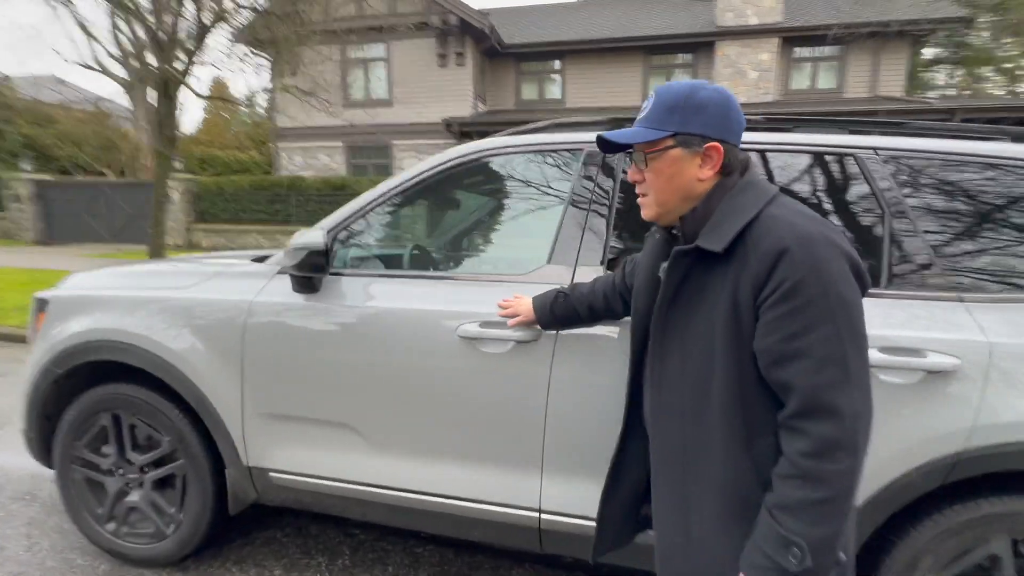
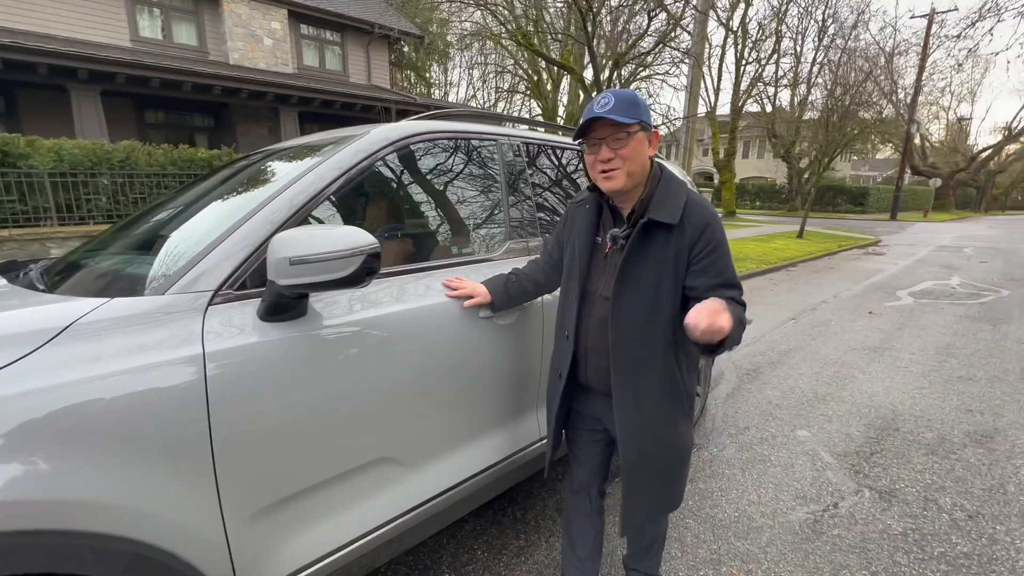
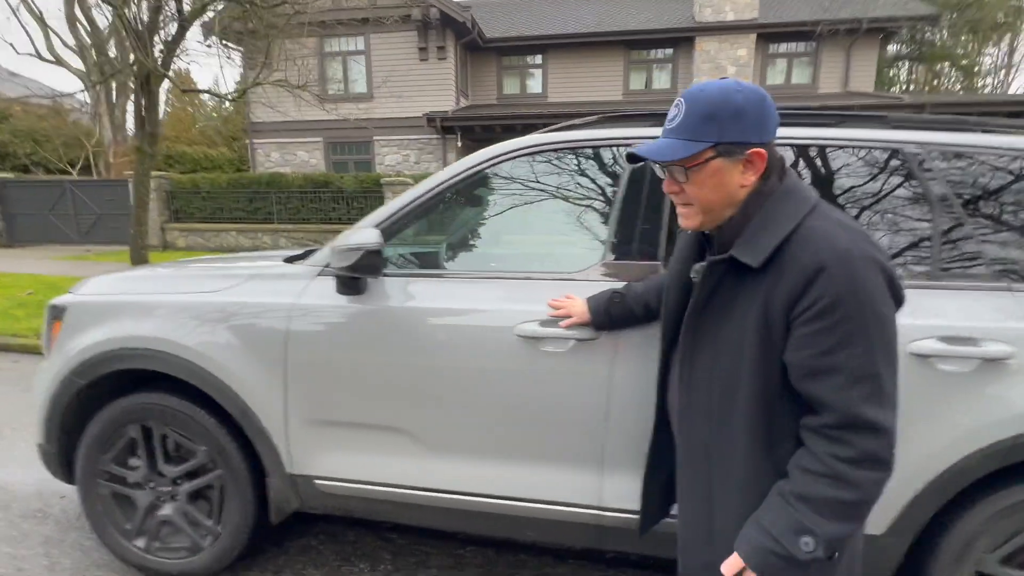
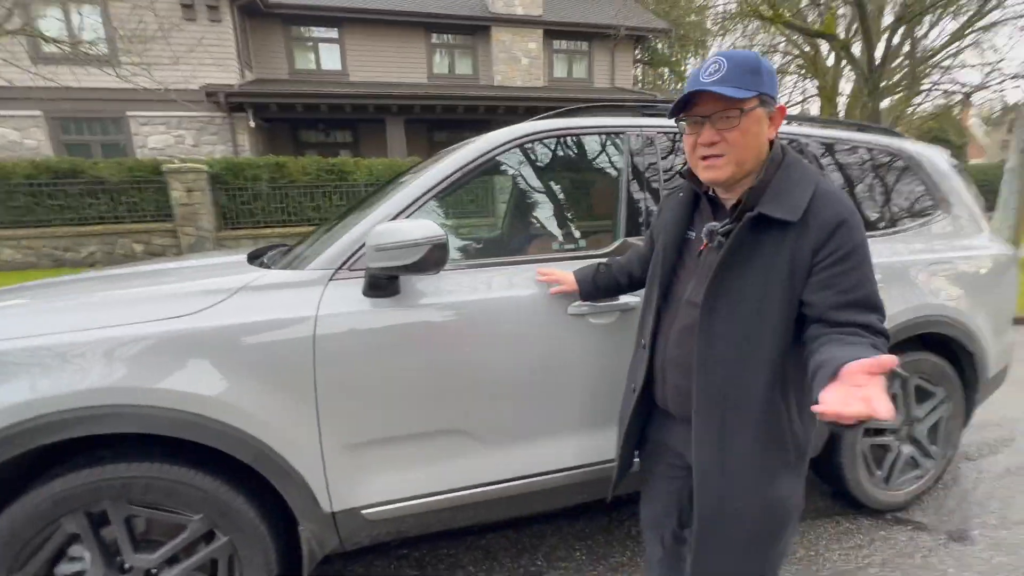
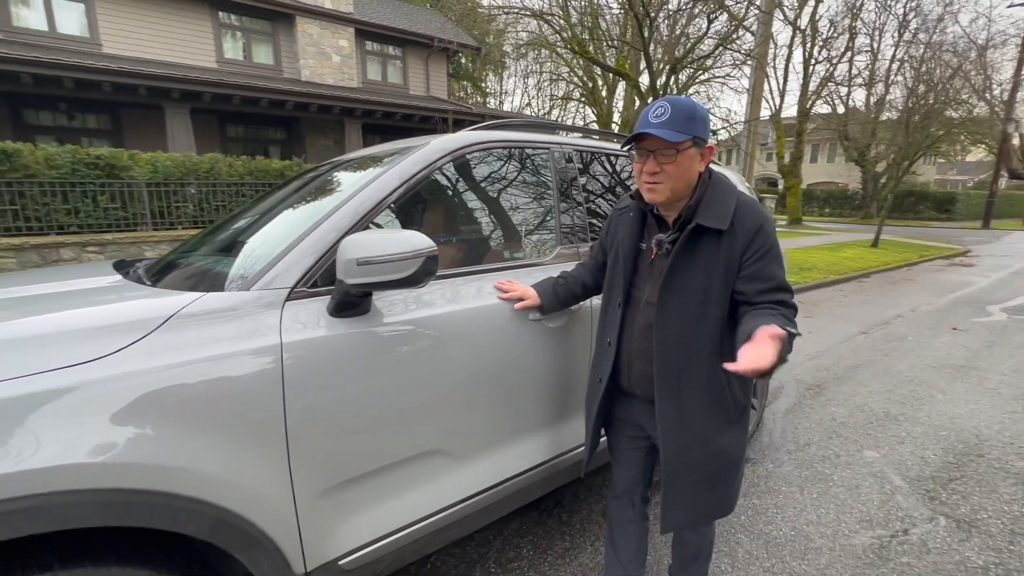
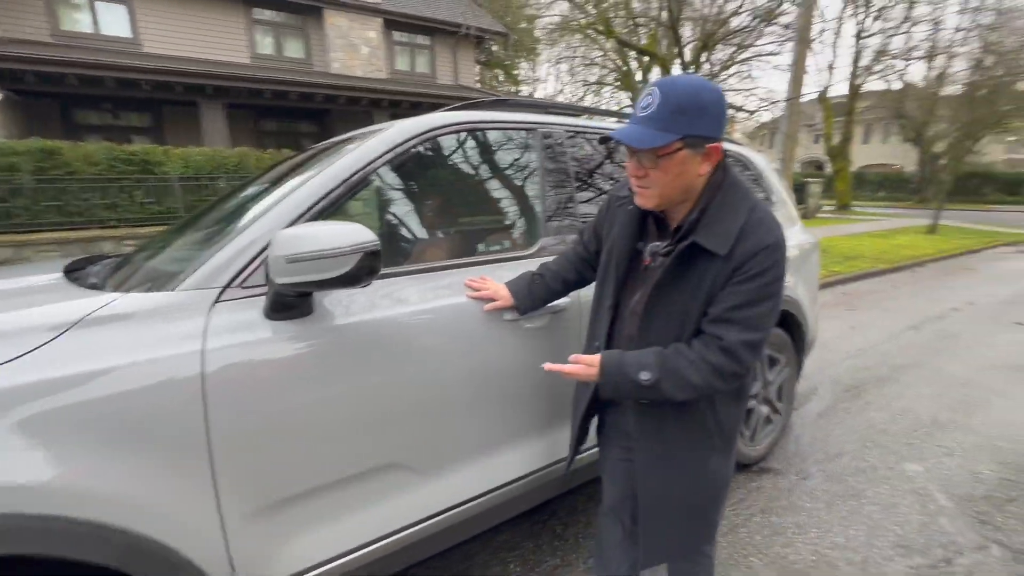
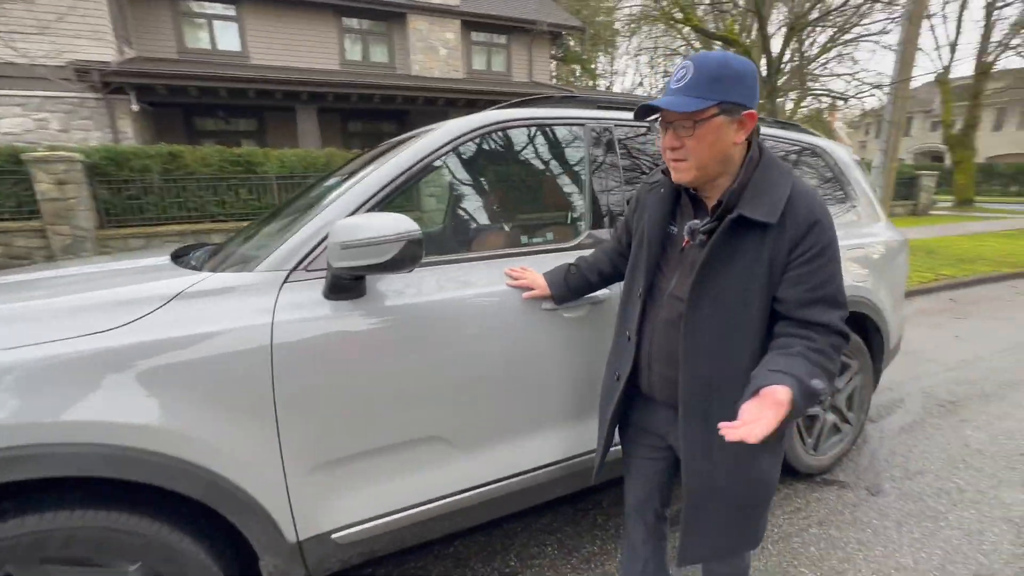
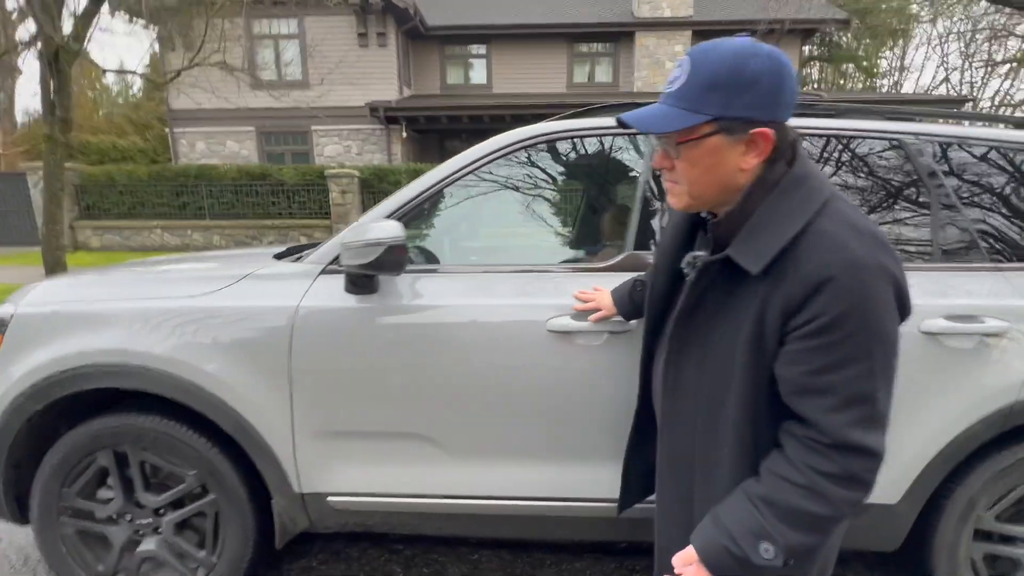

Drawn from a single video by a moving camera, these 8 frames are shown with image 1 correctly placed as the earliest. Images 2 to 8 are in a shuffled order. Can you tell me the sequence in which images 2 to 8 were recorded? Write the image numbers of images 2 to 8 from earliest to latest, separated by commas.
3, 8, 4, 7, 6, 2, 5
